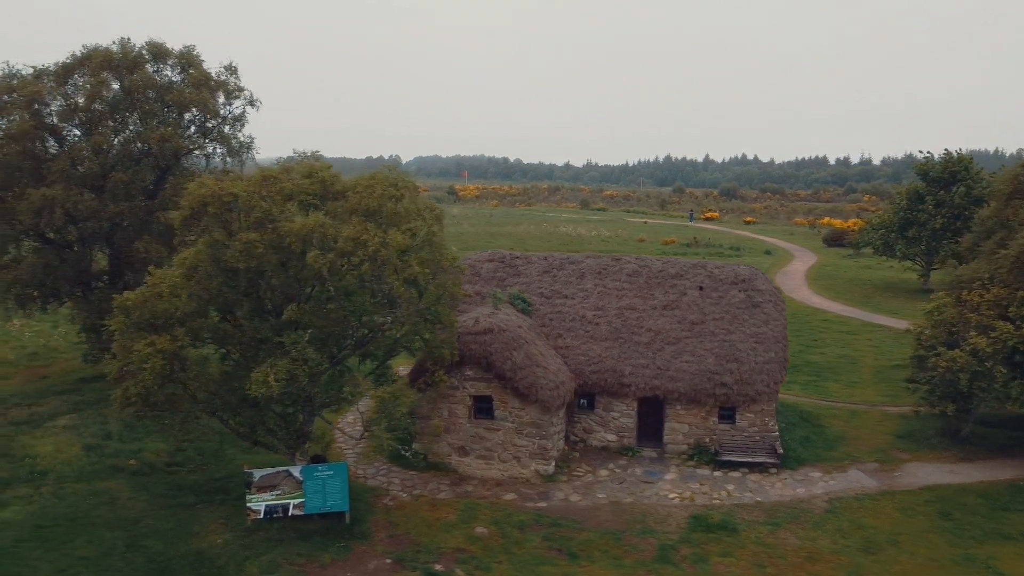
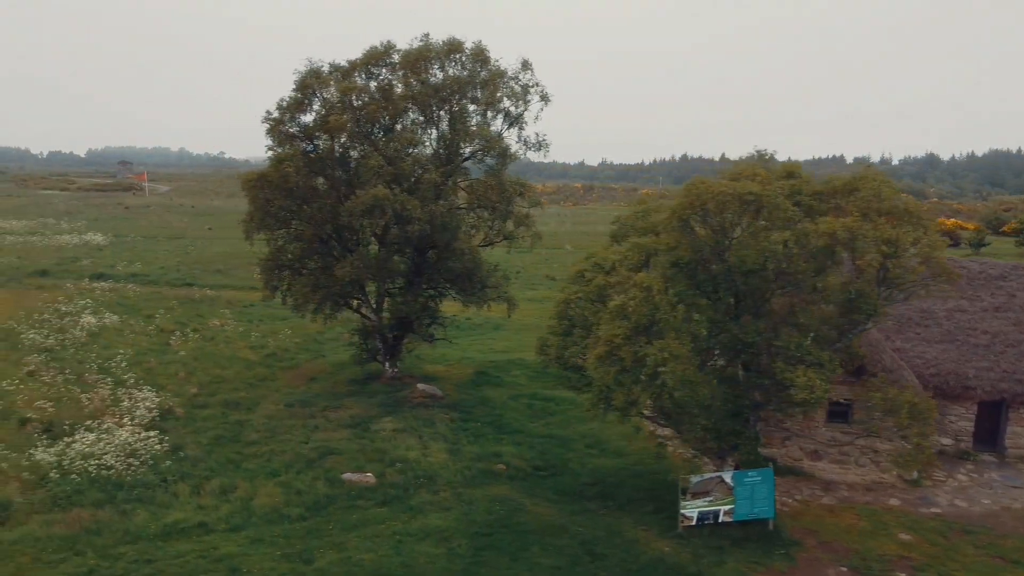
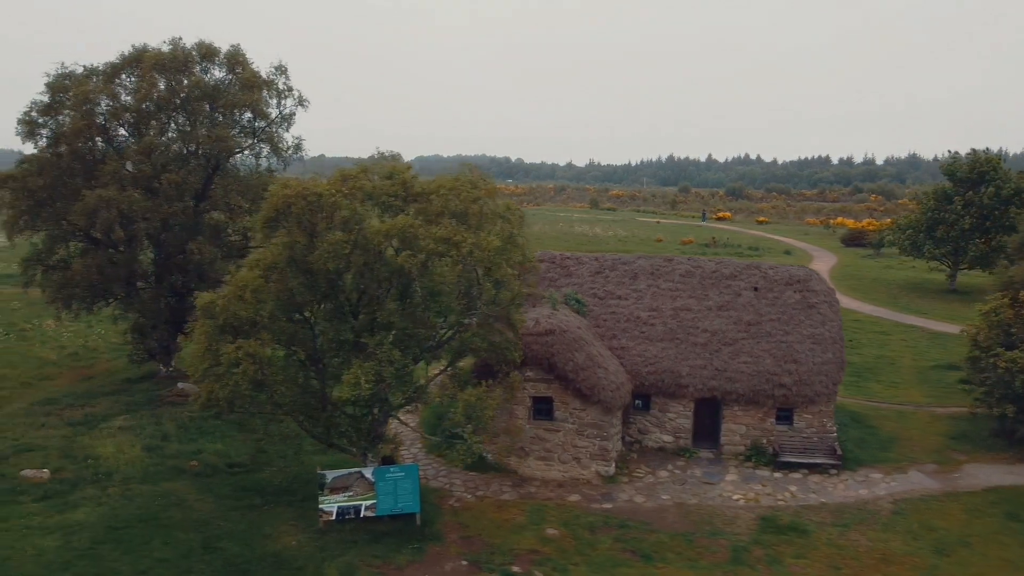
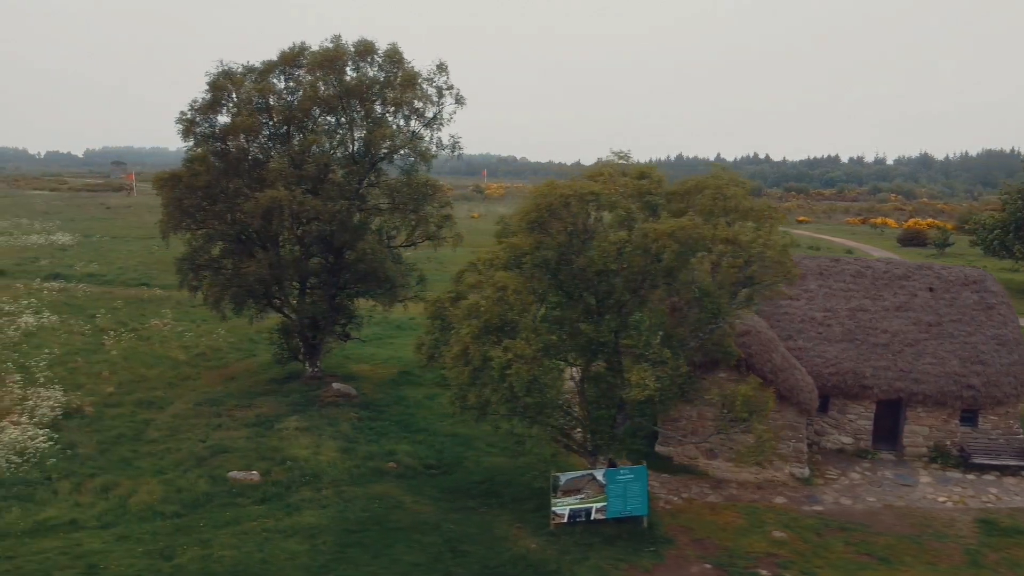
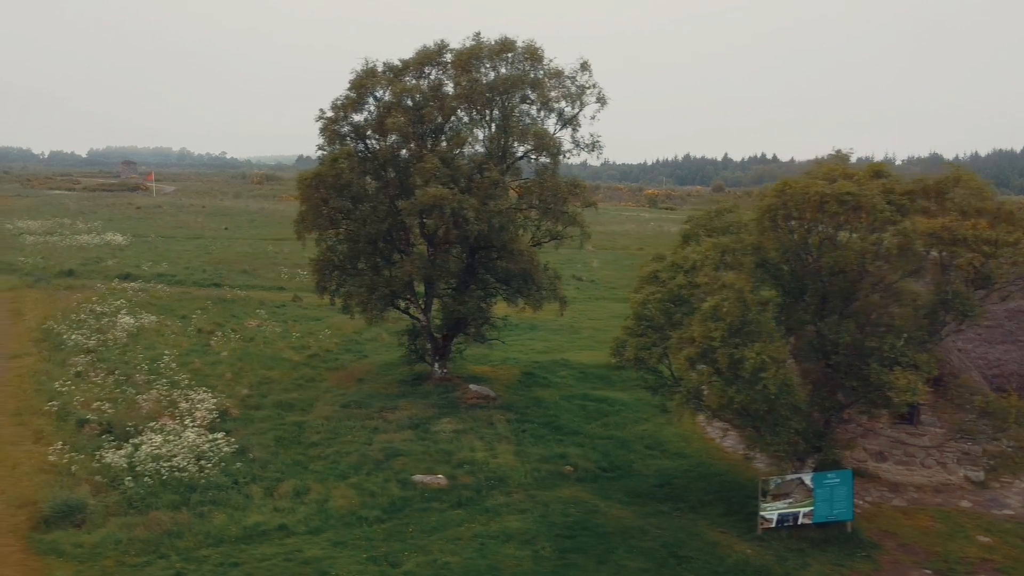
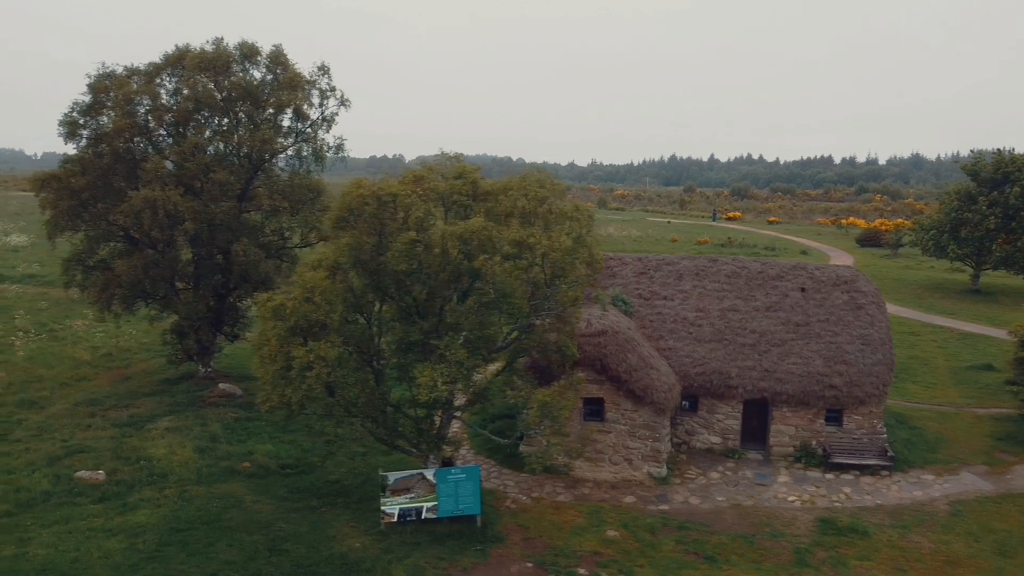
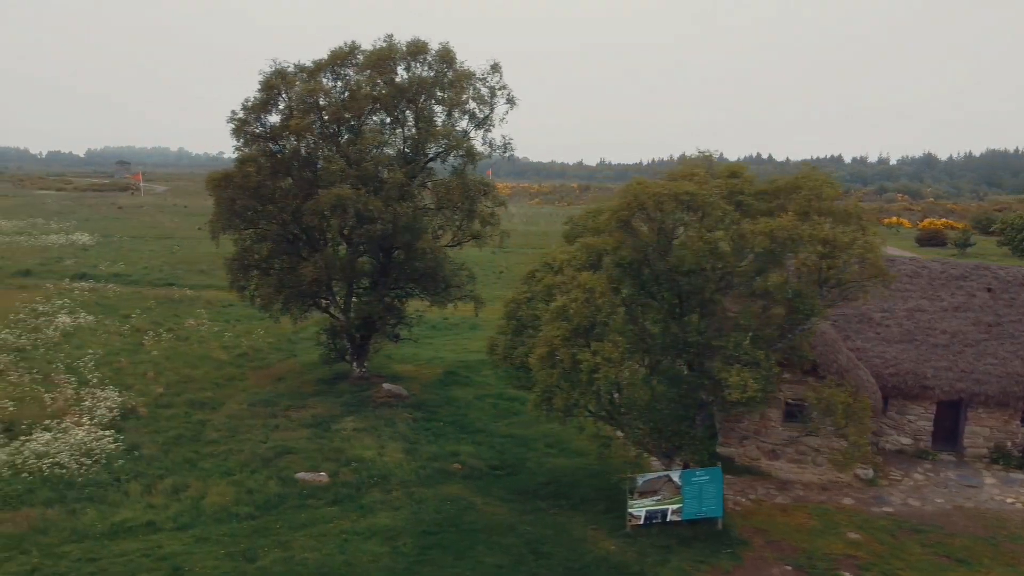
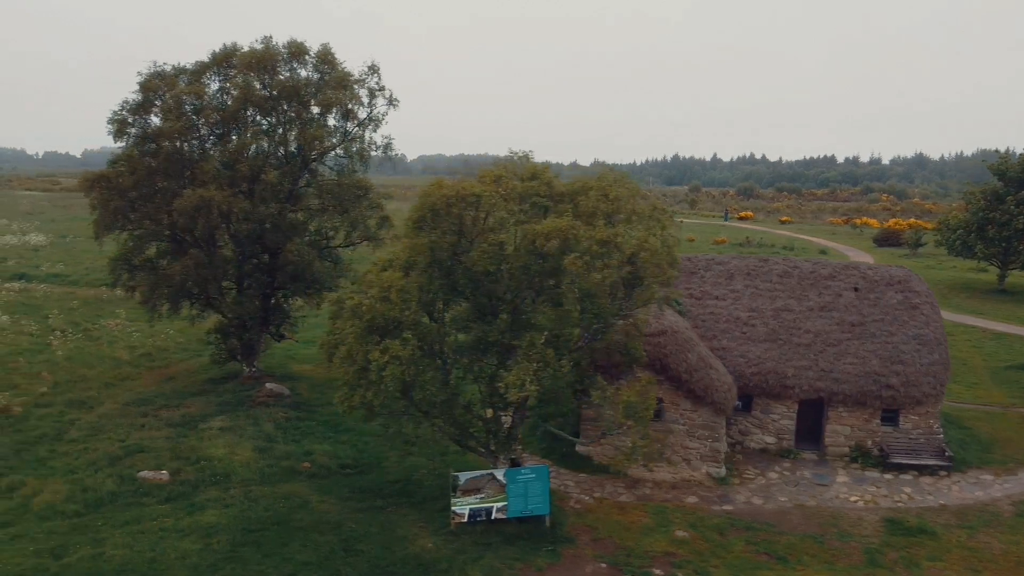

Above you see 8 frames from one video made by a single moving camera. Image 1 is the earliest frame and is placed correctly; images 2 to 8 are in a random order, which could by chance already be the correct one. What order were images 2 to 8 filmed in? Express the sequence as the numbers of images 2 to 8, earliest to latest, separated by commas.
3, 6, 8, 4, 7, 2, 5
